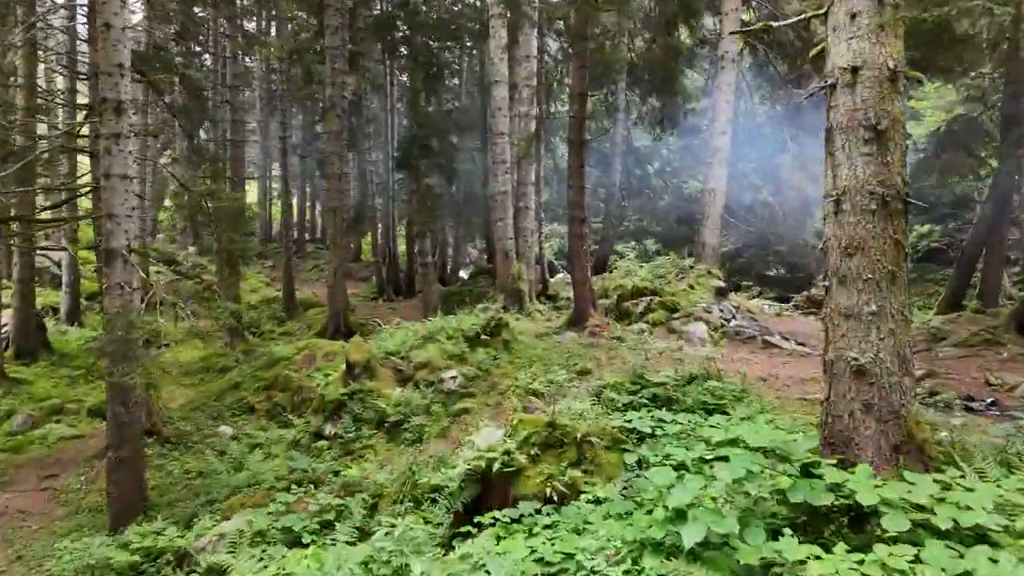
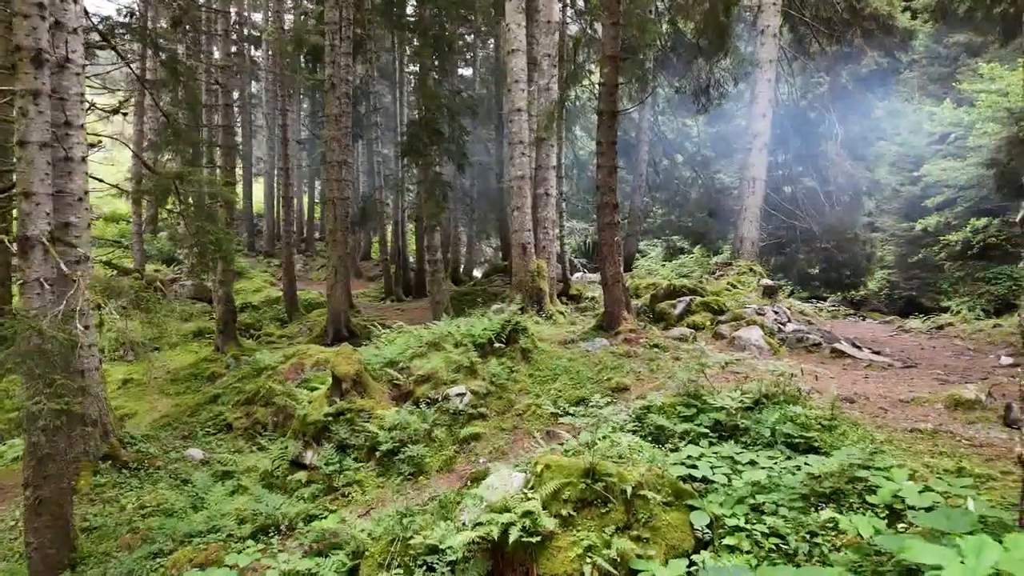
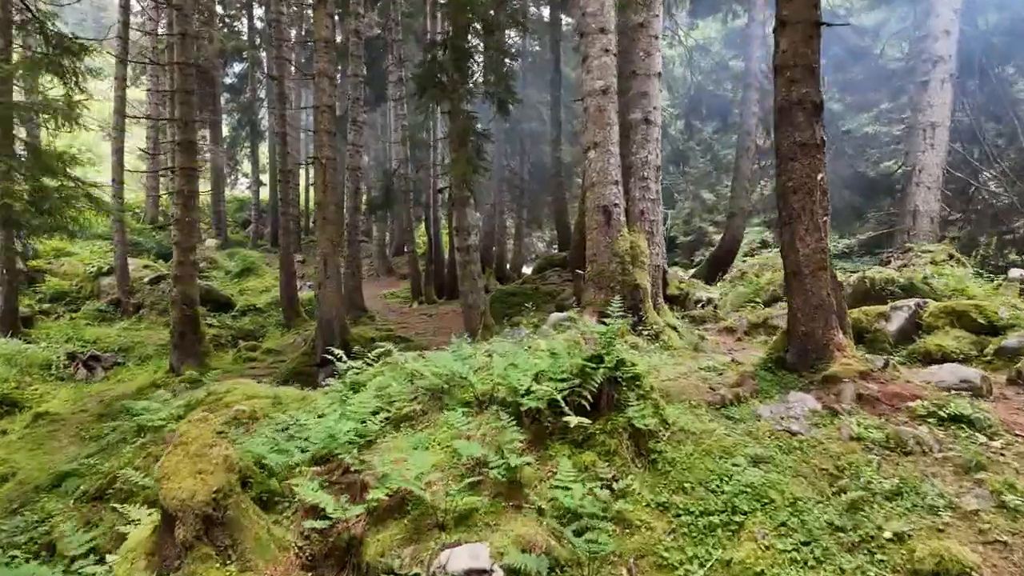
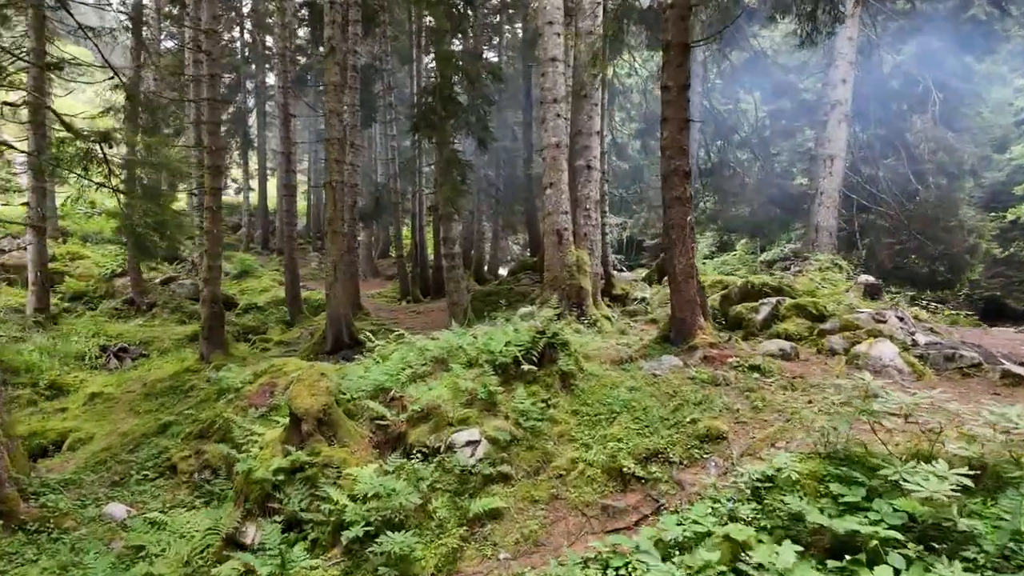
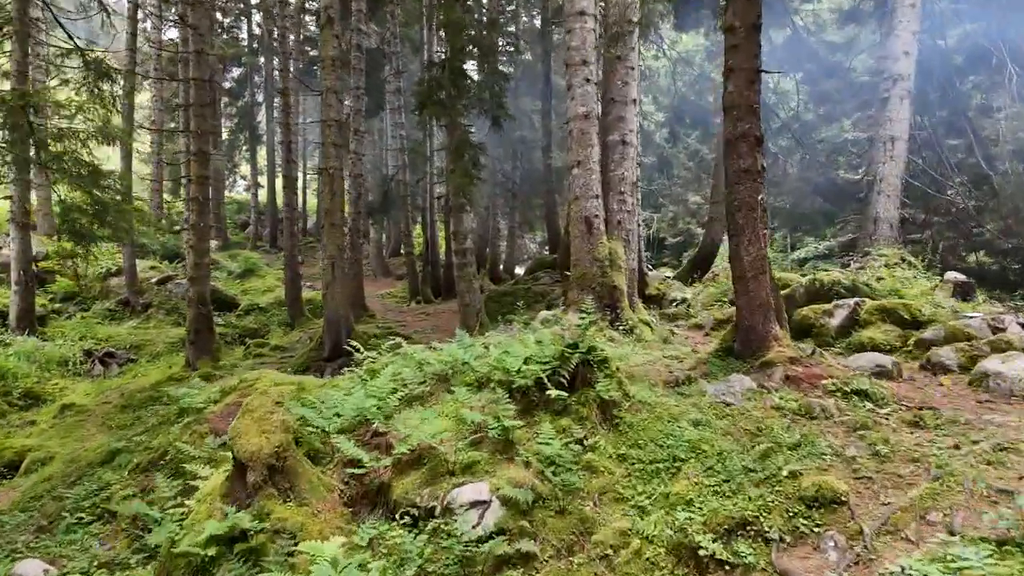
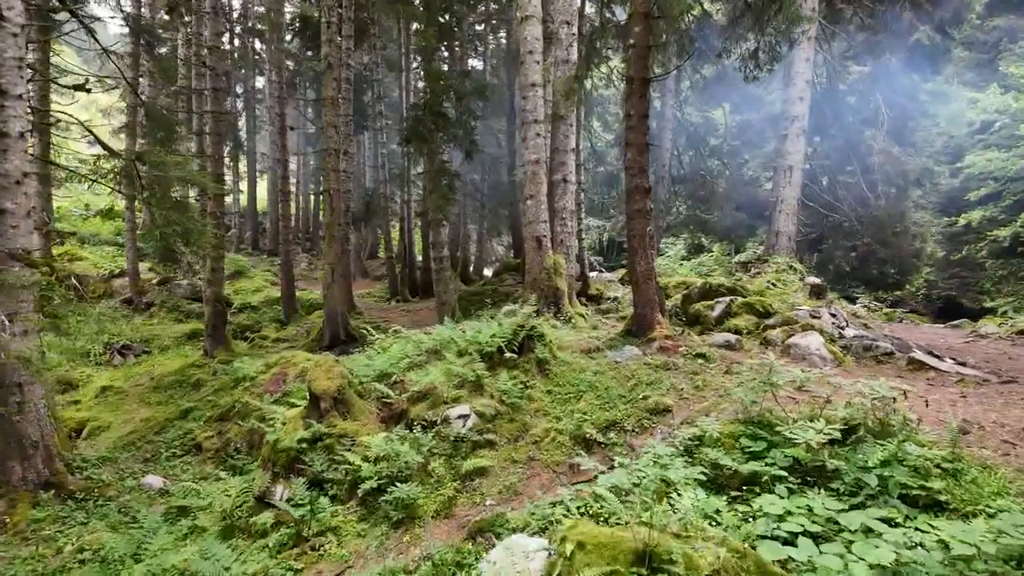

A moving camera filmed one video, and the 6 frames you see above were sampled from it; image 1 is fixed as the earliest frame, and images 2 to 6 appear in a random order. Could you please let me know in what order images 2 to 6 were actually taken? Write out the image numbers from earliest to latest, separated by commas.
2, 6, 4, 5, 3
